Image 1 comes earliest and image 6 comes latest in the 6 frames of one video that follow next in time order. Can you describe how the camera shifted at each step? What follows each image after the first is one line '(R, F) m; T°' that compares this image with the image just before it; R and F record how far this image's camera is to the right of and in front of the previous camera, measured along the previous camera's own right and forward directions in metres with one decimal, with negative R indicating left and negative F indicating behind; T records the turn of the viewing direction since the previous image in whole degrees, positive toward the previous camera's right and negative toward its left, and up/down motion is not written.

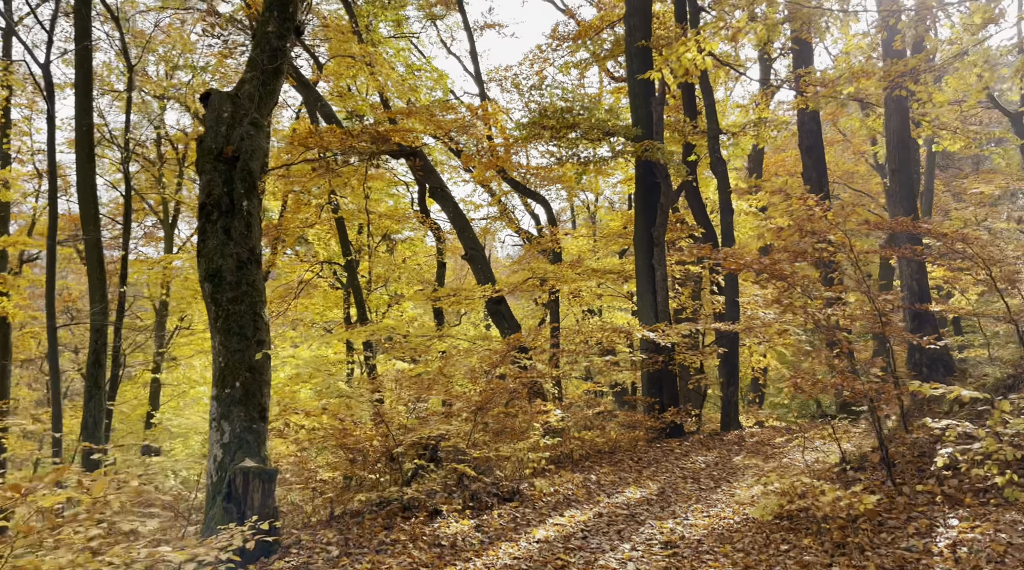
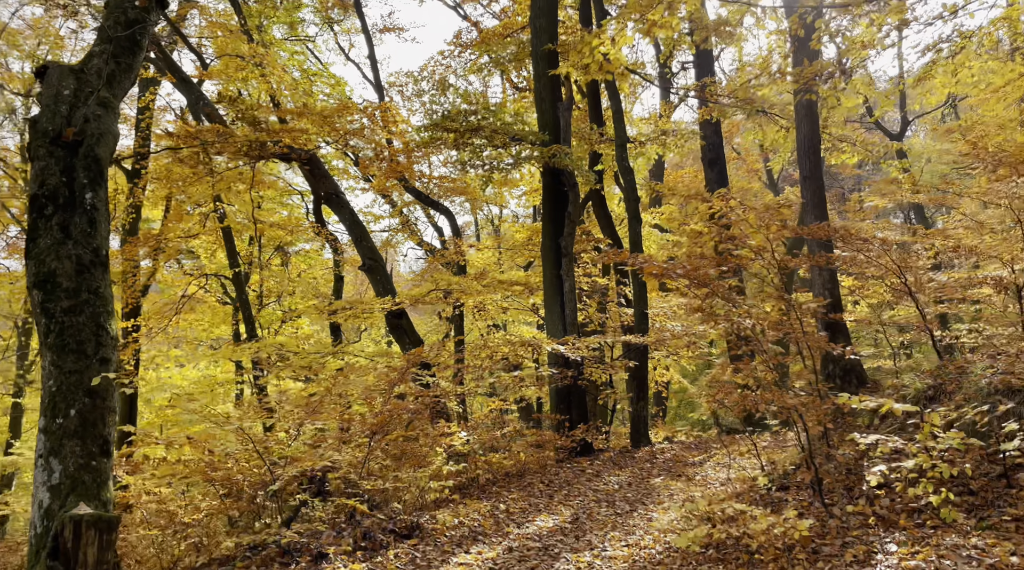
(0.0, +0.7) m; +6°
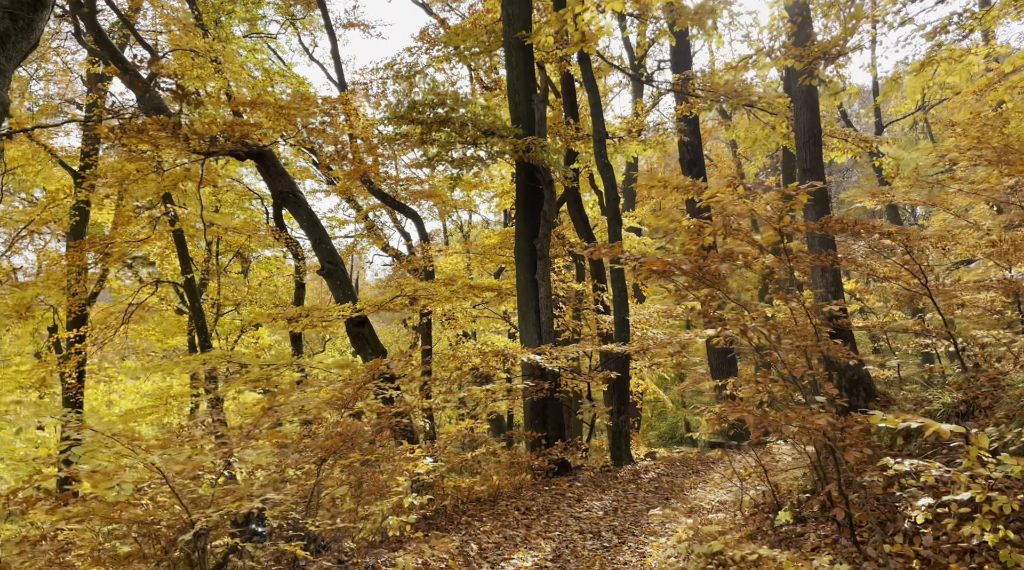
(0.0, +1.0) m; +2°
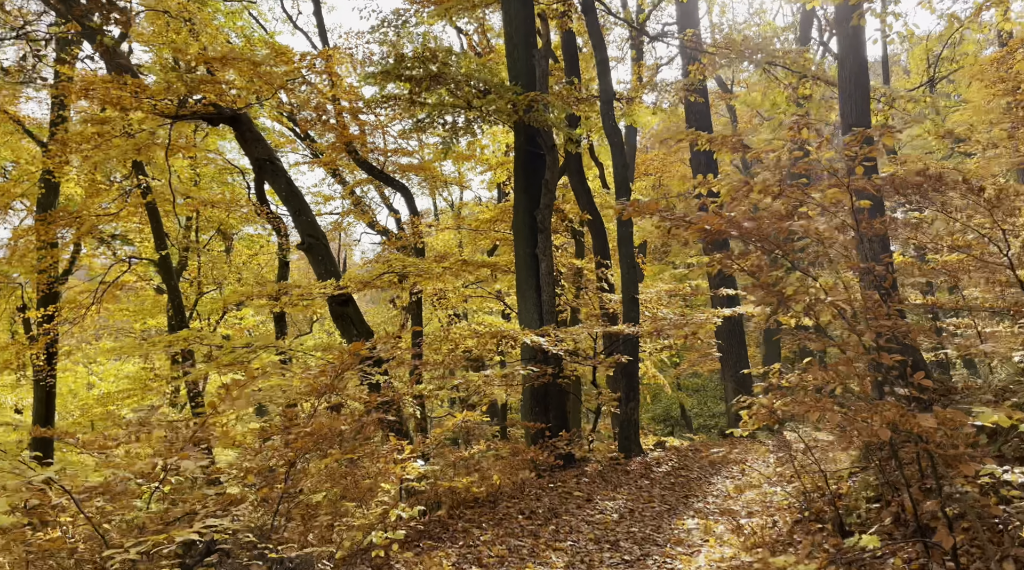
(-0.1, +1.1) m; +1°
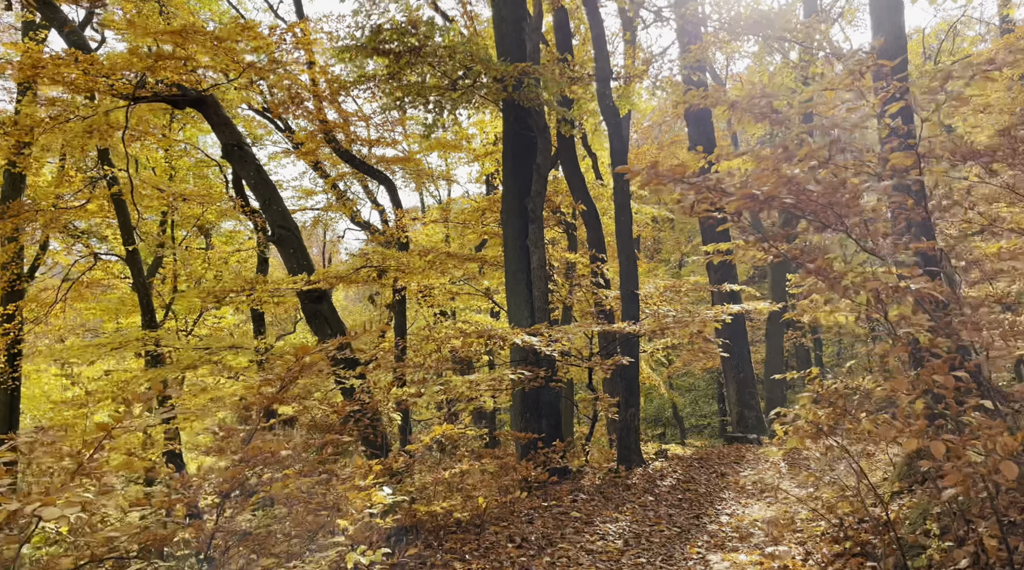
(0.0, +1.0) m; +1°
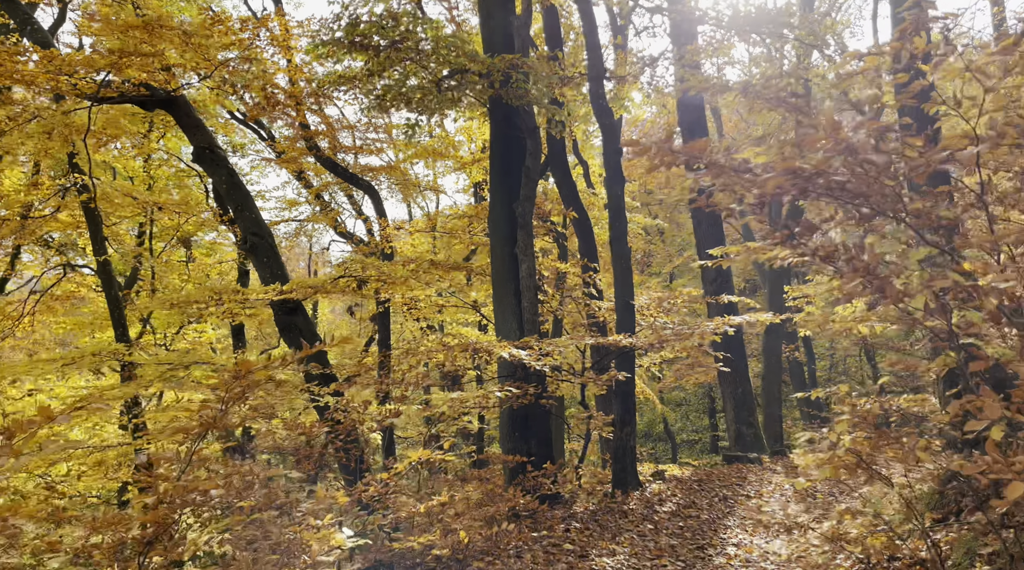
(0.0, +0.7) m; +1°
